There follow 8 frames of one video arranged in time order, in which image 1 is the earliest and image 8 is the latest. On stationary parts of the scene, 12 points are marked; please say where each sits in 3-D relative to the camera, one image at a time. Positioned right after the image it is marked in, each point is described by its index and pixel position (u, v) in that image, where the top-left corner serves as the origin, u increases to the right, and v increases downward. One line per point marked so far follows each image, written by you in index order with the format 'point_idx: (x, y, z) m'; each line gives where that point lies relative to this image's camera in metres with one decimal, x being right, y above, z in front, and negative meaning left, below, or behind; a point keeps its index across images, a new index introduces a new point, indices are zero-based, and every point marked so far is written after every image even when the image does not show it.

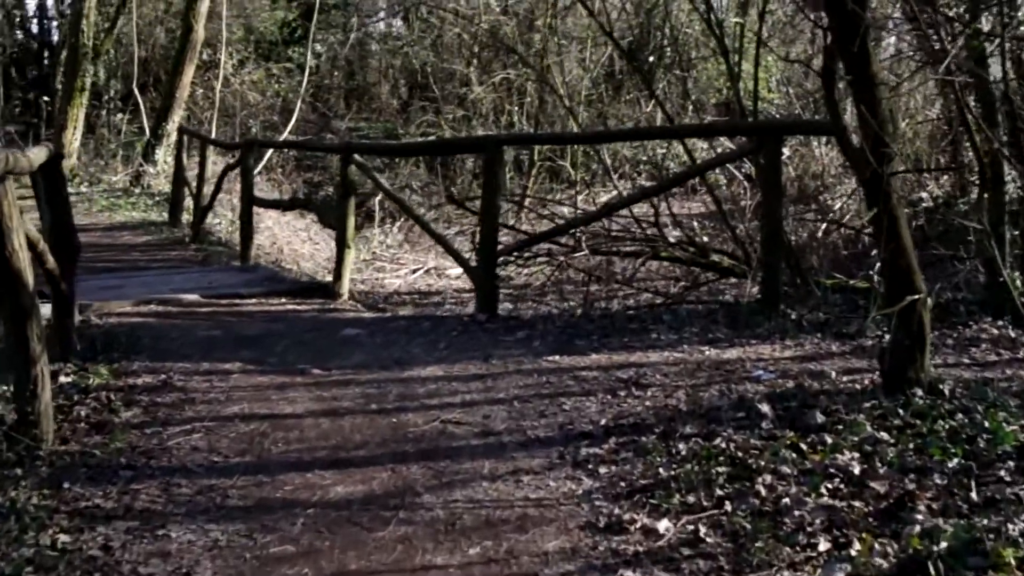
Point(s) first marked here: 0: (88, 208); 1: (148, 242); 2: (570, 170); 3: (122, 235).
0: (-5.9, +1.1, +14.8) m
1: (-4.2, +0.5, +12.2) m
2: (+0.7, +1.5, +13.4) m
3: (-4.6, +0.6, +12.7) m
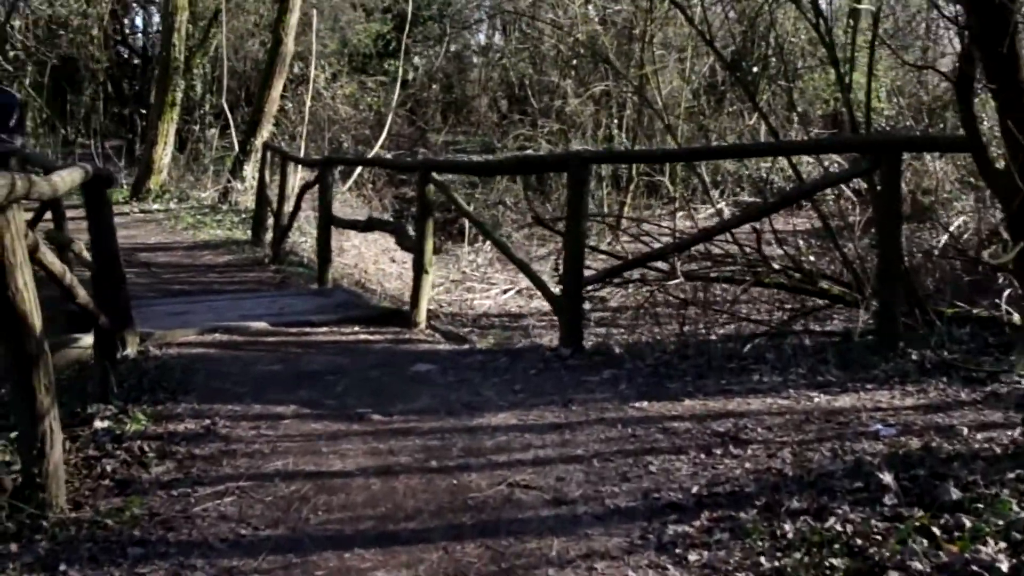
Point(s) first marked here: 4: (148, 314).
0: (-4.6, +0.8, +14.7) m
1: (-3.1, +0.3, +11.9) m
2: (+1.9, +1.2, +12.7) m
3: (-3.6, +0.4, +12.4) m
4: (-2.8, -0.2, +8.1) m
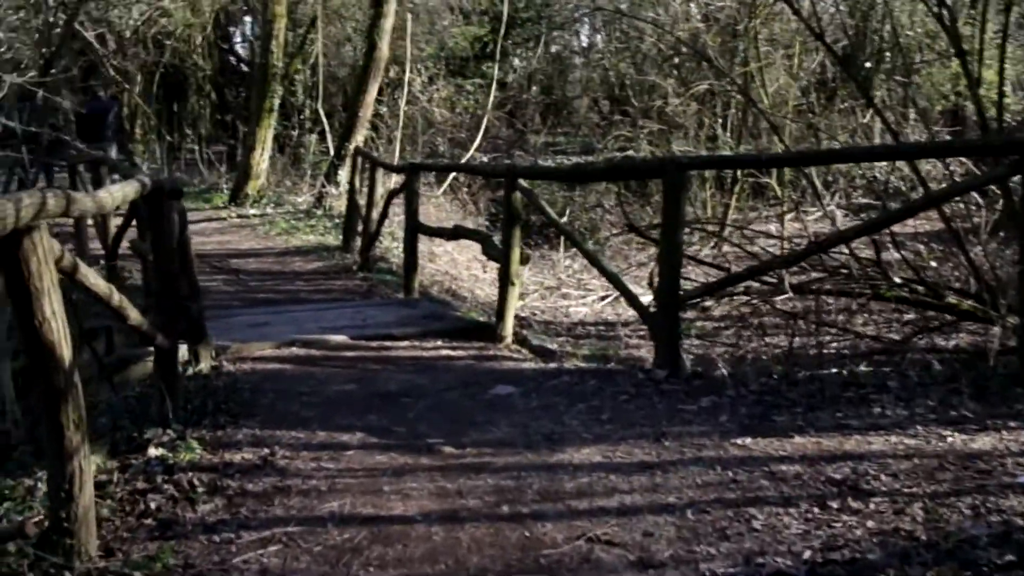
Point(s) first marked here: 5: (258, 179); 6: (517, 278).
0: (-3.3, +0.8, +14.6) m
1: (-2.1, +0.2, +11.6) m
2: (+2.9, +1.1, +11.9) m
3: (-2.5, +0.3, +12.2) m
4: (-2.1, -0.3, +7.8) m
5: (-4.2, +1.8, +17.4) m
6: (0.0, +0.1, +8.0) m
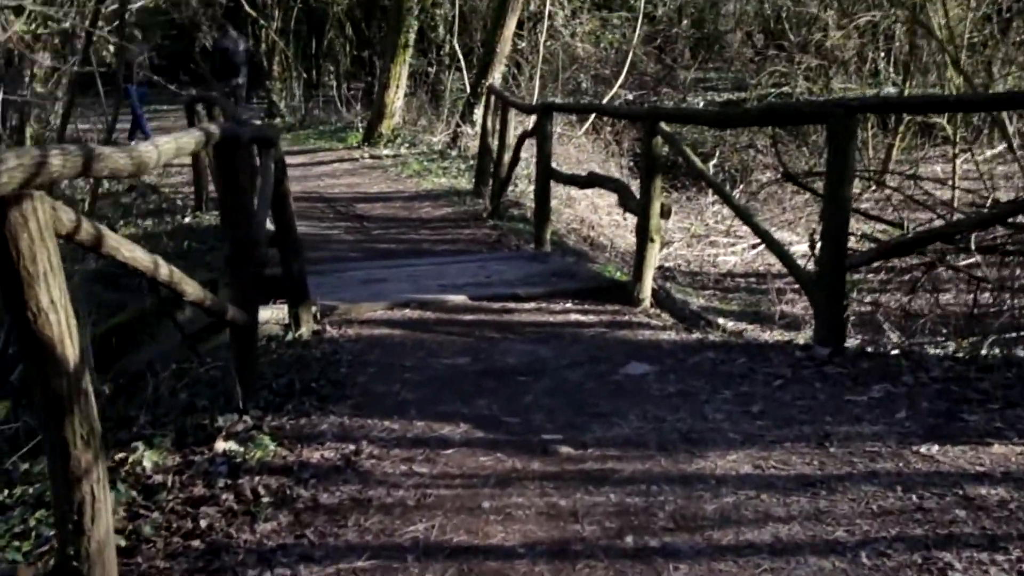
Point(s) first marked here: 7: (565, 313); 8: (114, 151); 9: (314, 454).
0: (-1.5, +1.5, +14.0) m
1: (-0.7, +0.8, +11.0) m
2: (+4.4, +1.6, +10.5) m
3: (-0.9, +0.9, +11.6) m
4: (-1.2, 0.0, +7.3) m
5: (-1.9, +2.7, +16.9) m
6: (+1.0, +0.4, +7.1) m
7: (+0.3, -0.2, +6.8) m
8: (-1.2, +0.4, +3.2) m
9: (-0.7, -0.6, +4.0) m
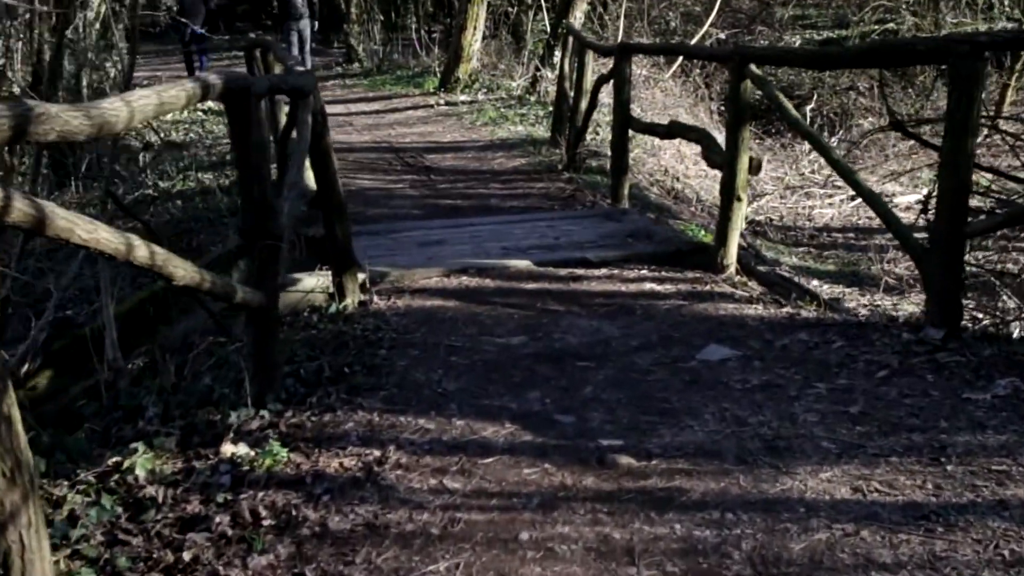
0: (-0.5, +2.1, +13.4) m
1: (+0.1, +1.2, +10.3) m
2: (+5.1, +1.9, +9.4) m
3: (-0.1, +1.3, +11.0) m
4: (-0.8, +0.2, +6.7) m
5: (-0.7, +3.4, +16.2) m
6: (+1.4, +0.6, +6.3) m
7: (+0.7, 0.0, +6.1) m
8: (-1.1, +0.4, +2.6) m
9: (-0.6, -0.6, +3.4) m
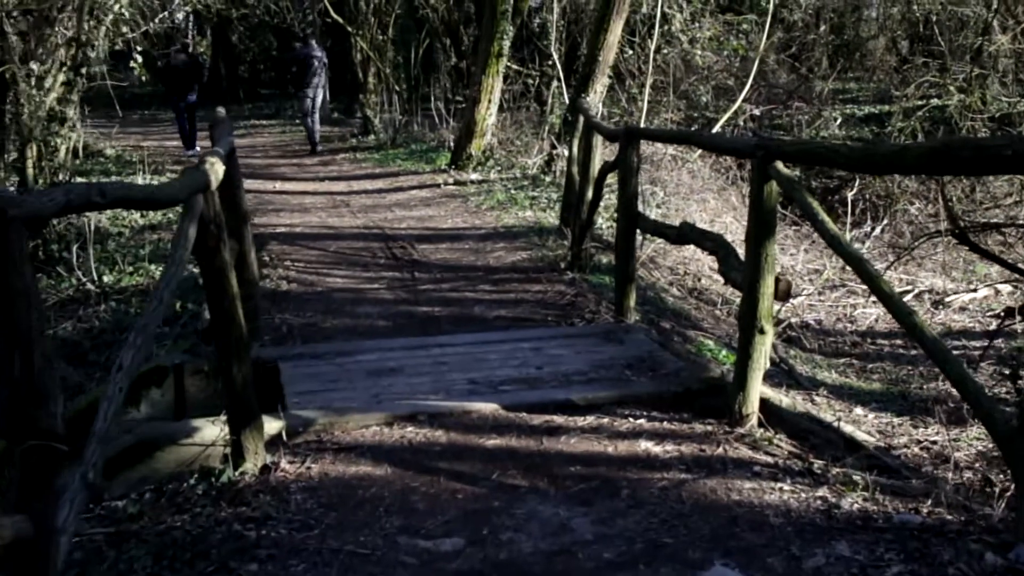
0: (-0.4, +0.9, +12.2) m
1: (+0.1, +0.2, +9.1) m
2: (+5.0, +0.9, +8.0) m
3: (-0.1, +0.4, +9.7) m
4: (-0.9, -0.5, +5.4) m
5: (-0.4, +2.1, +15.1) m
6: (+1.2, -0.2, +5.0) m
7: (+0.5, -0.7, +4.8) m
8: (-1.4, 0.0, +1.4) m
9: (-0.9, -1.1, +2.1) m
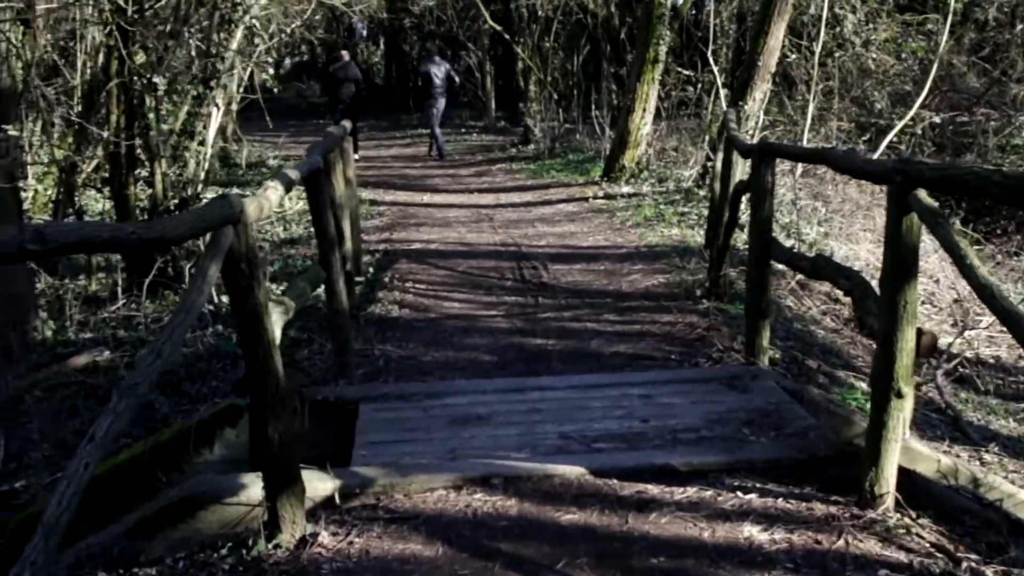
0: (+1.2, +0.7, +11.5) m
1: (+1.1, 0.0, +8.4) m
2: (+5.9, +0.6, +6.5) m
3: (+1.0, +0.1, +9.0) m
4: (-0.5, -0.6, +4.9) m
5: (+1.7, +1.9, +14.4) m
6: (+1.6, -0.4, +4.1) m
7: (+0.9, -0.9, +4.0) m
8: (-1.6, -0.2, +1.0) m
9: (-1.0, -1.2, +1.6) m
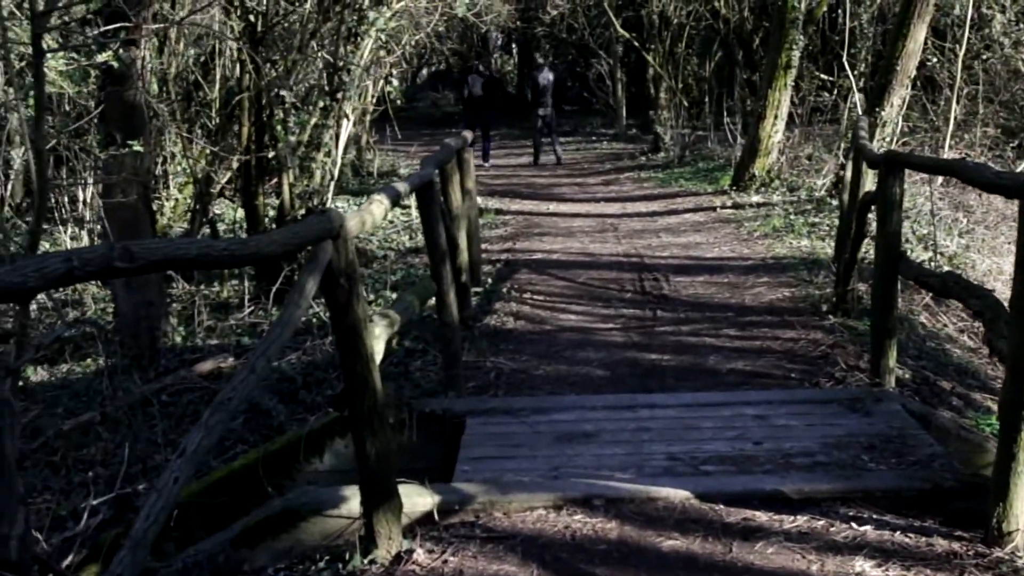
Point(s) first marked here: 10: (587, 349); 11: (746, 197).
0: (+2.5, +0.6, +11.2) m
1: (+2.0, -0.1, +8.1) m
2: (+6.5, +0.5, +5.6) m
3: (+2.0, 0.0, +8.8) m
4: (0.0, -0.7, +4.9) m
5: (+3.3, +1.7, +14.0) m
6: (+1.9, -0.4, +3.8) m
7: (+1.2, -0.9, +3.8) m
8: (-1.6, -0.2, +1.1) m
9: (-0.9, -1.3, +1.7) m
10: (+0.5, -0.4, +6.8) m
11: (+3.0, +1.2, +13.7) m
